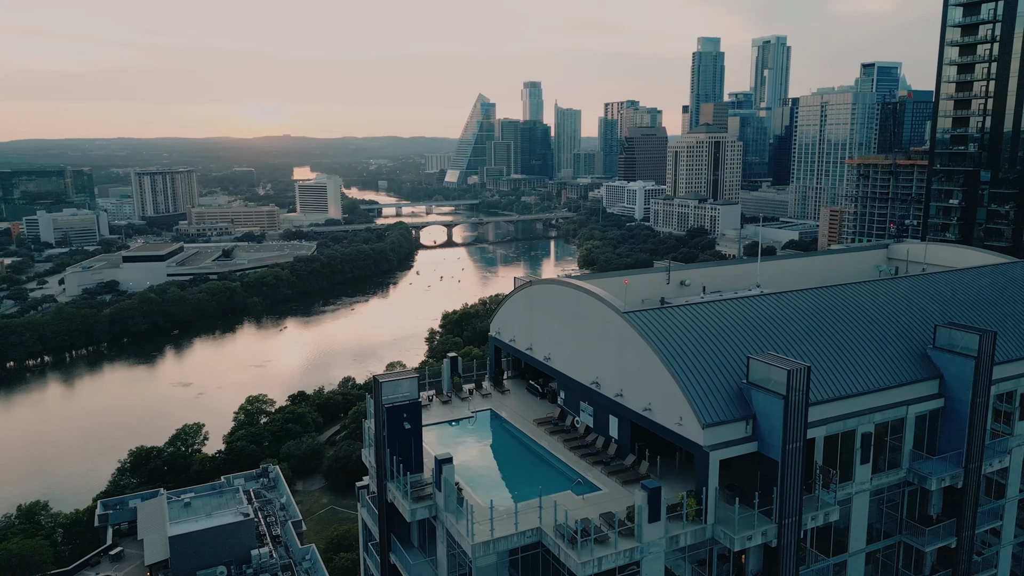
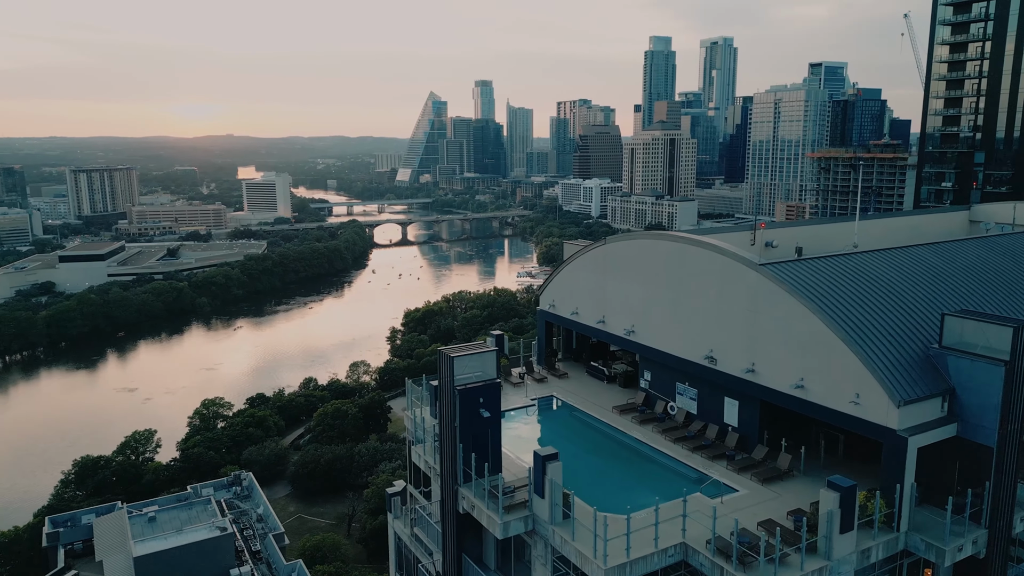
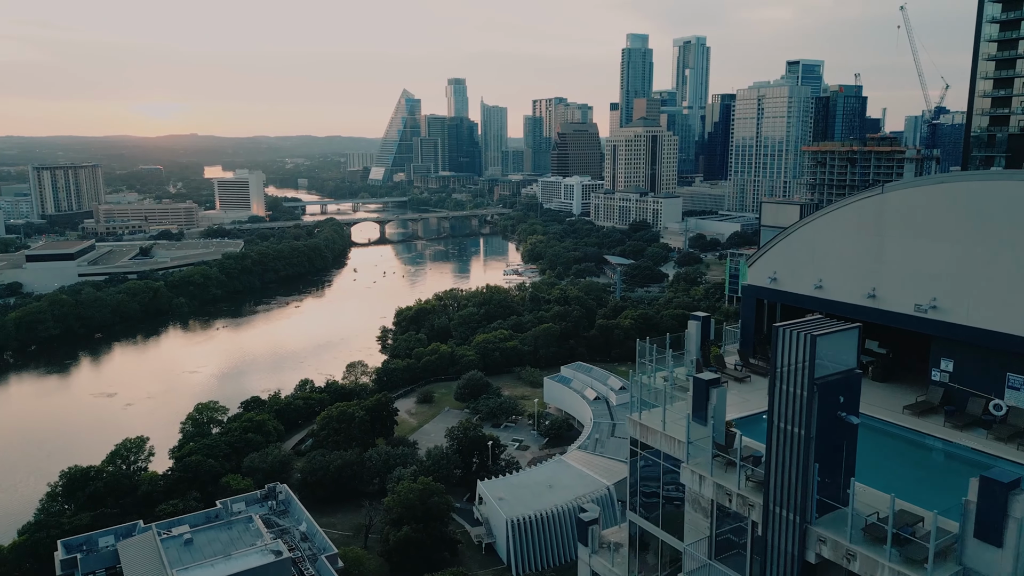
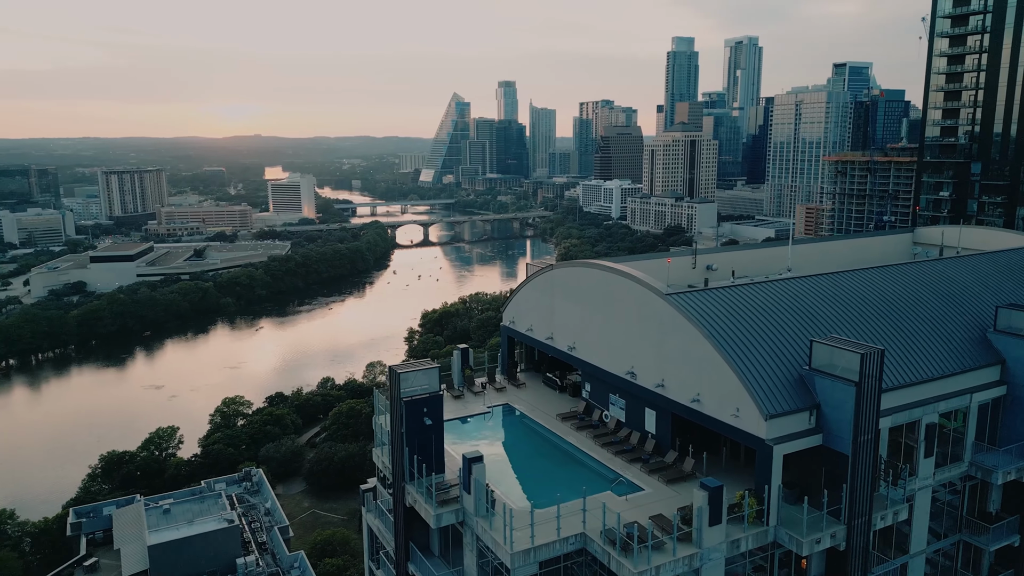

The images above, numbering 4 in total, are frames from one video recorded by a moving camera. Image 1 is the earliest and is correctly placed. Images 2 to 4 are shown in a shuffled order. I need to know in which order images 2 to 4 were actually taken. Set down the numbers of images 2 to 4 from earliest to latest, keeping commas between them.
4, 2, 3
